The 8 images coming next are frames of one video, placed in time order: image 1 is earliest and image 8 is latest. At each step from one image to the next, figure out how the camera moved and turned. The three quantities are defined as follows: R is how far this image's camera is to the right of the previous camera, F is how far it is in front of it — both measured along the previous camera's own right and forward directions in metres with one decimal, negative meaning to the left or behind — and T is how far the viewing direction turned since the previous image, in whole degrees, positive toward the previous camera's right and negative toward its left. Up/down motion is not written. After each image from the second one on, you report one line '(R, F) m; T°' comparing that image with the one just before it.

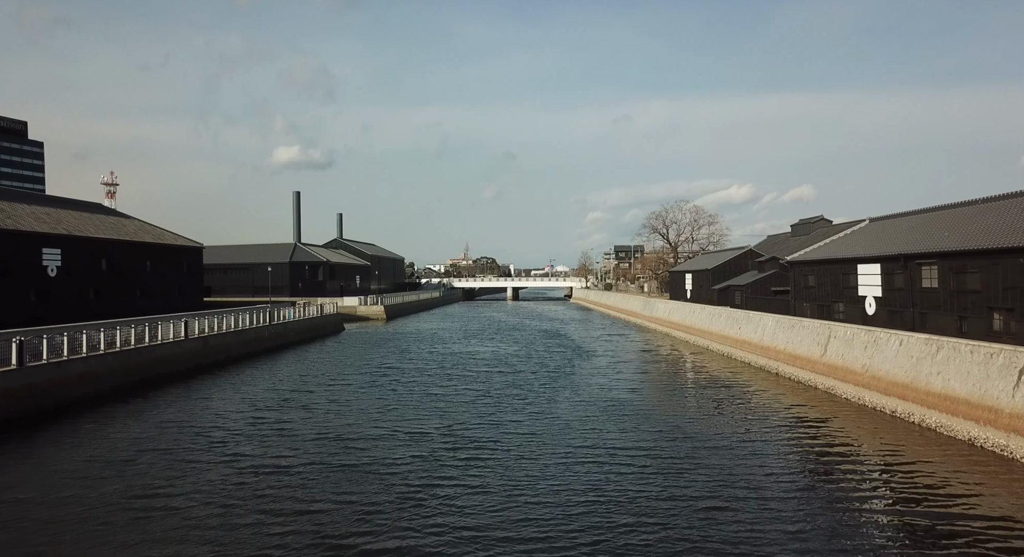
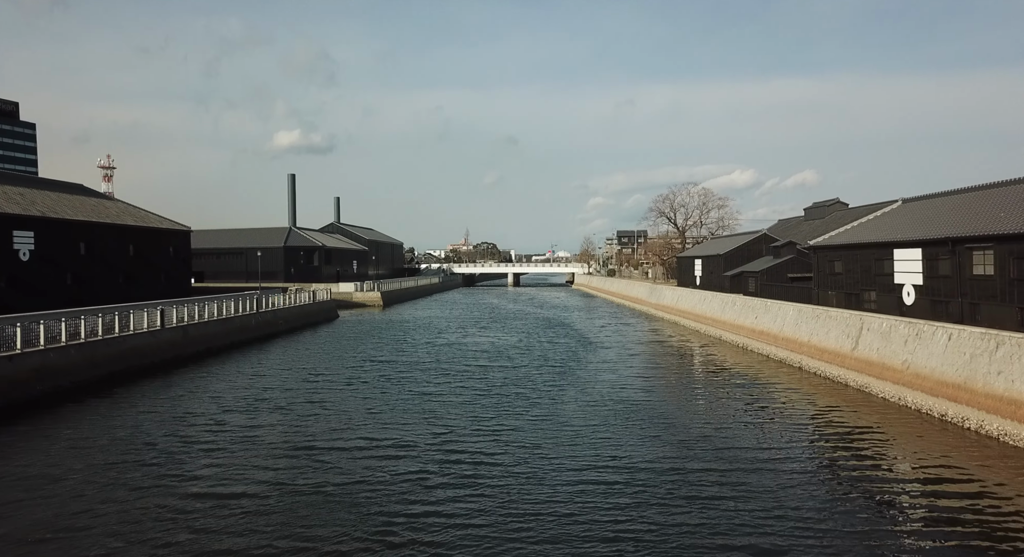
(0.0, +2.5) m; 0°
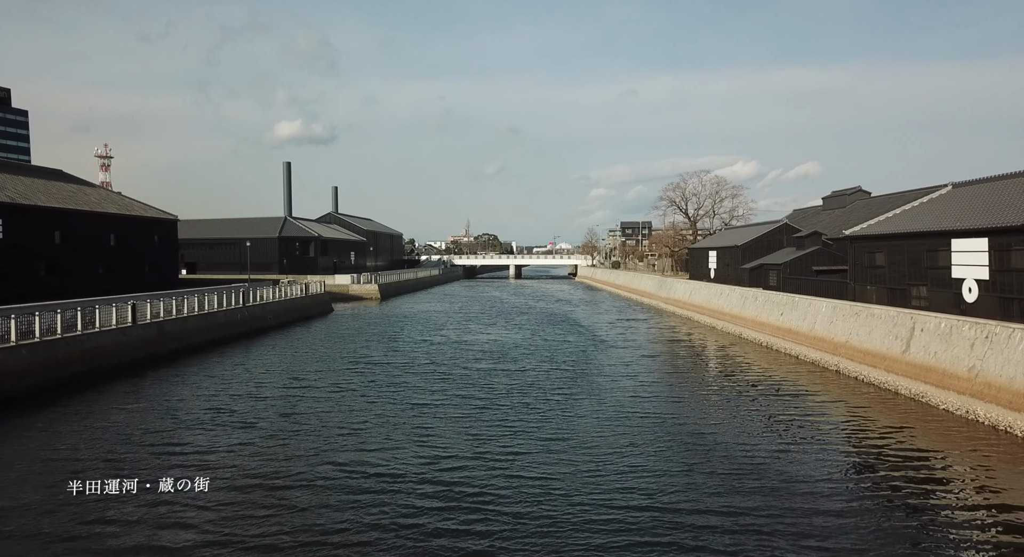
(-0.1, +2.9) m; 0°
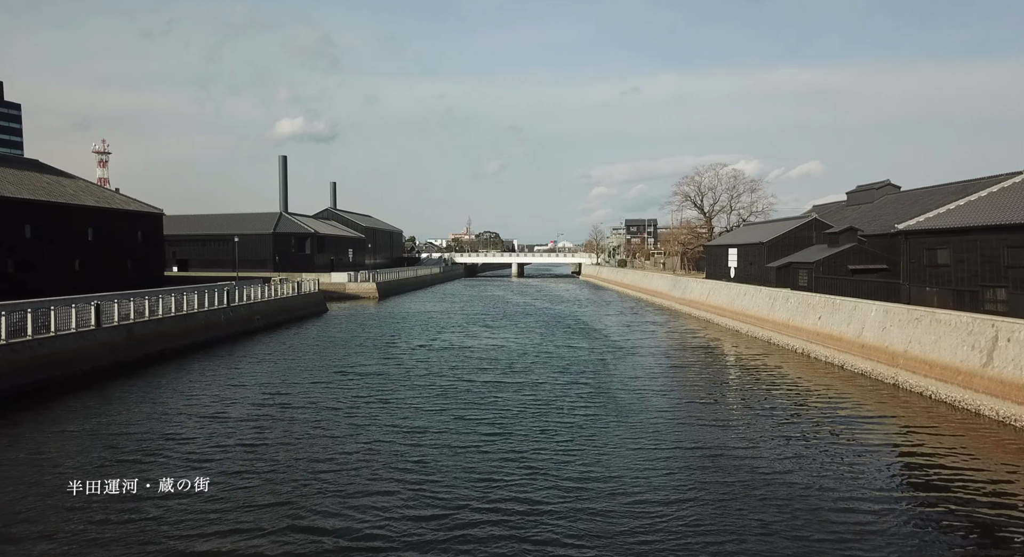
(-0.3, +3.2) m; 0°
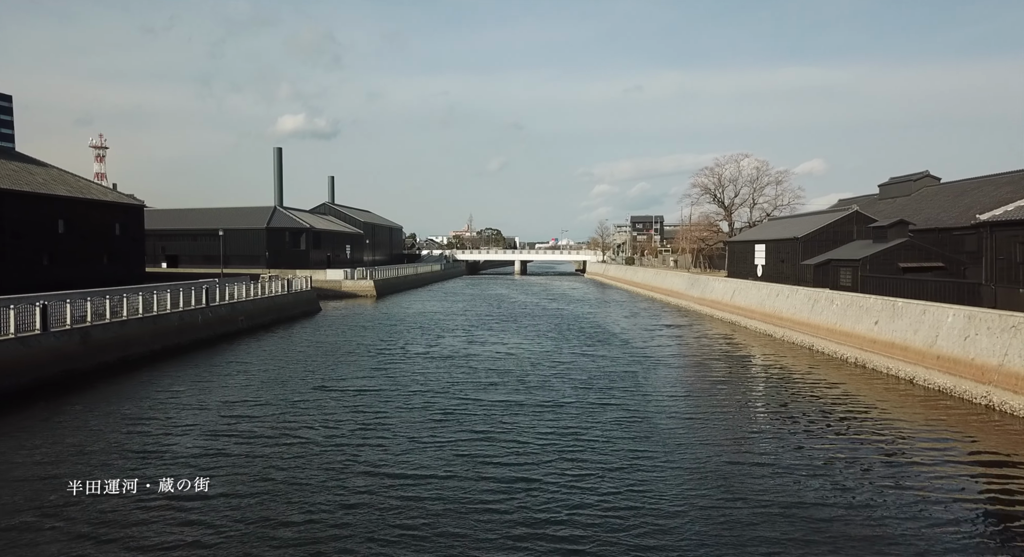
(-0.4, +3.8) m; 0°
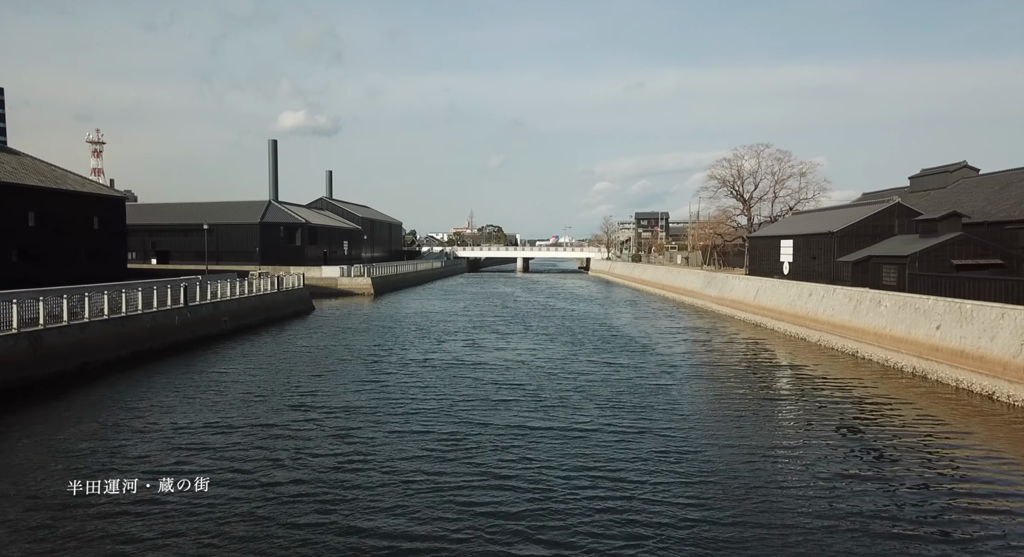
(-0.3, +3.1) m; 0°
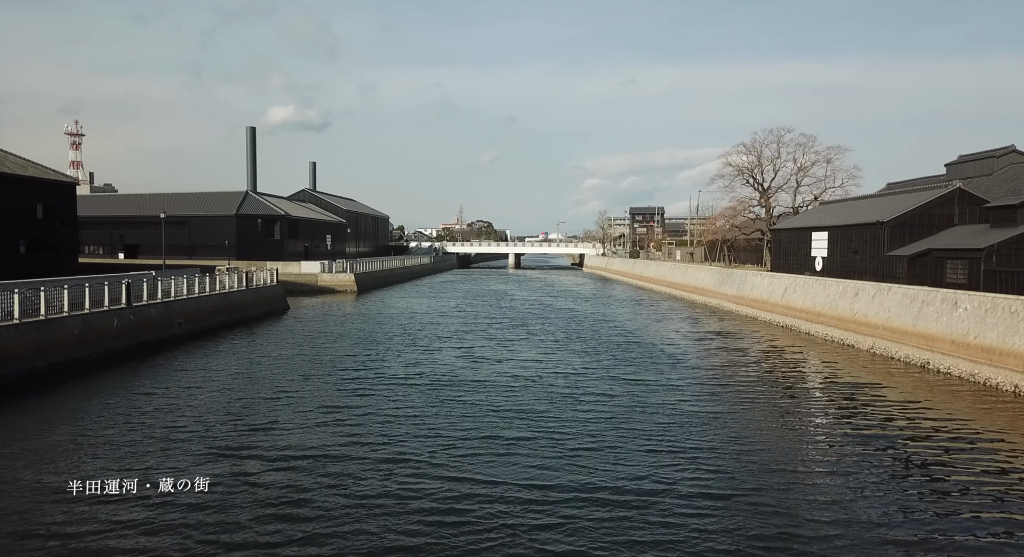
(-0.4, +4.6) m; +1°
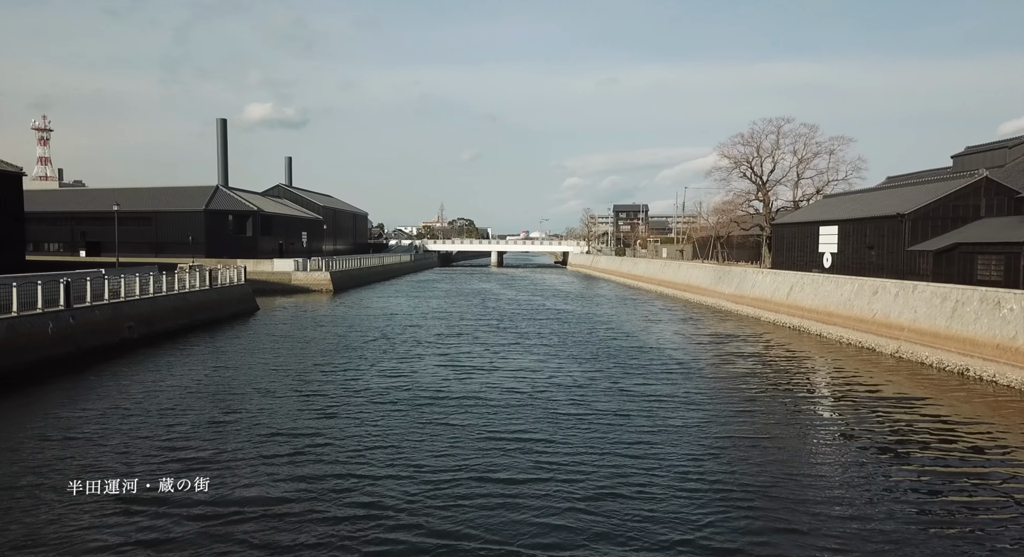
(-0.3, +2.7) m; +1°
